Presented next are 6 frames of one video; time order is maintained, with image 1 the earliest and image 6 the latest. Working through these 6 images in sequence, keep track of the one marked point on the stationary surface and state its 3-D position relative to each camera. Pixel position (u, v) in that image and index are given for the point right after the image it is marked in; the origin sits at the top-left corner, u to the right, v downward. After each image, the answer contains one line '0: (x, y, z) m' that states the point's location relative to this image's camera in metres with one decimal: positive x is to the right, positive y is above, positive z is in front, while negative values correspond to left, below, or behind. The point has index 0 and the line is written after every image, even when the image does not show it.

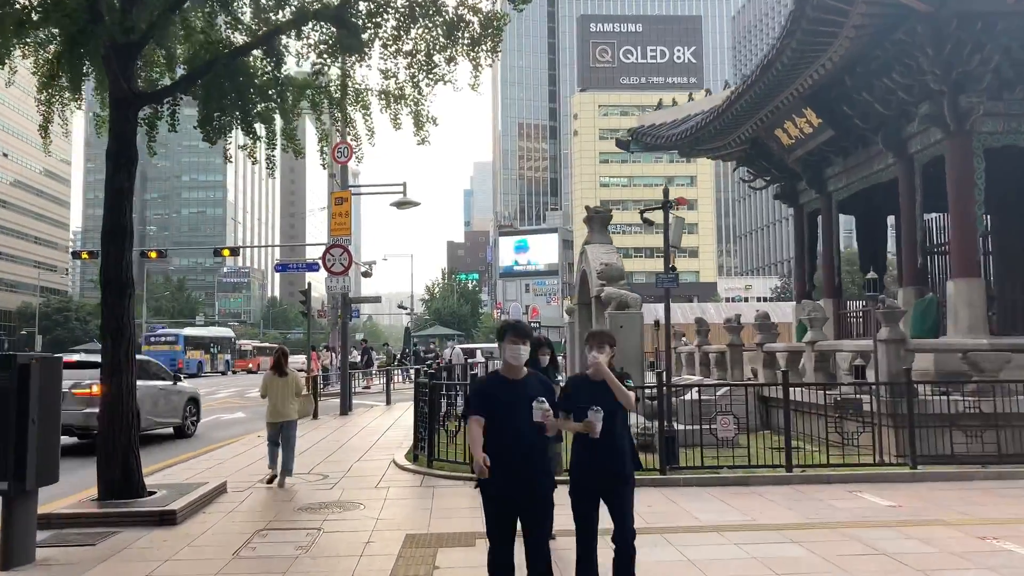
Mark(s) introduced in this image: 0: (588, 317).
0: (+1.6, -0.6, +16.2) m
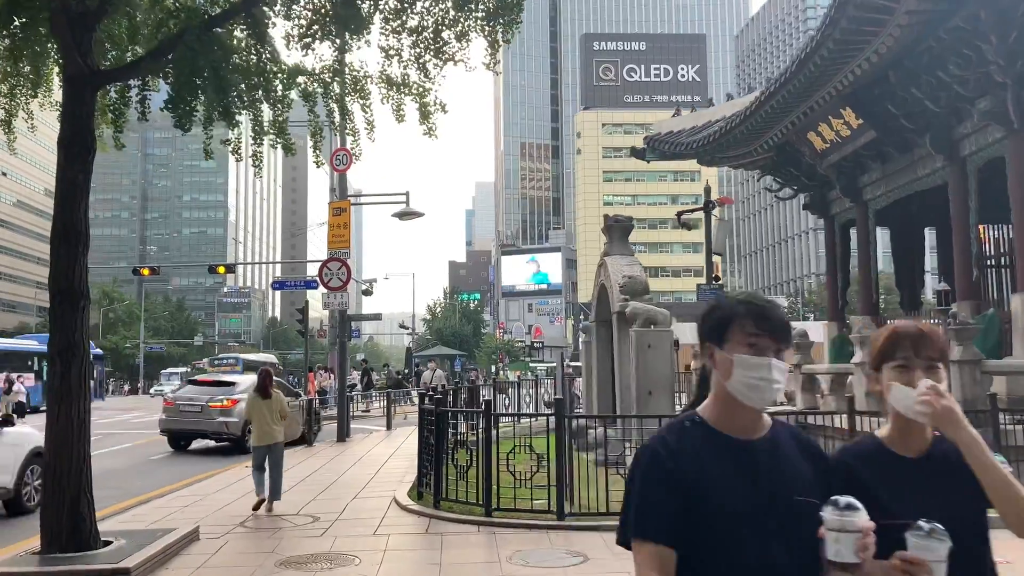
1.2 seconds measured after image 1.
0: (+1.8, -0.9, +14.9) m
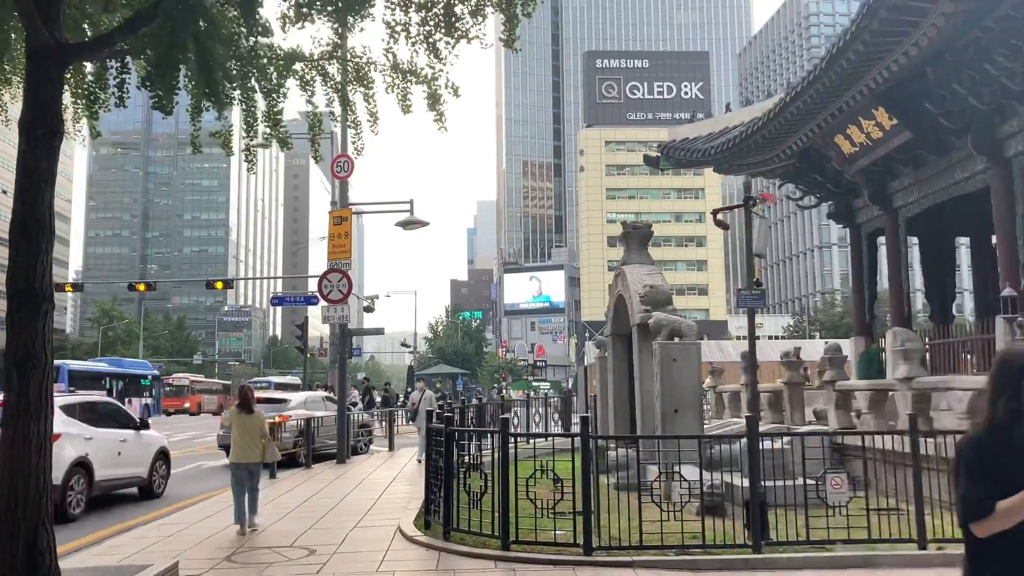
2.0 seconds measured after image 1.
0: (+2.0, -1.2, +14.1) m
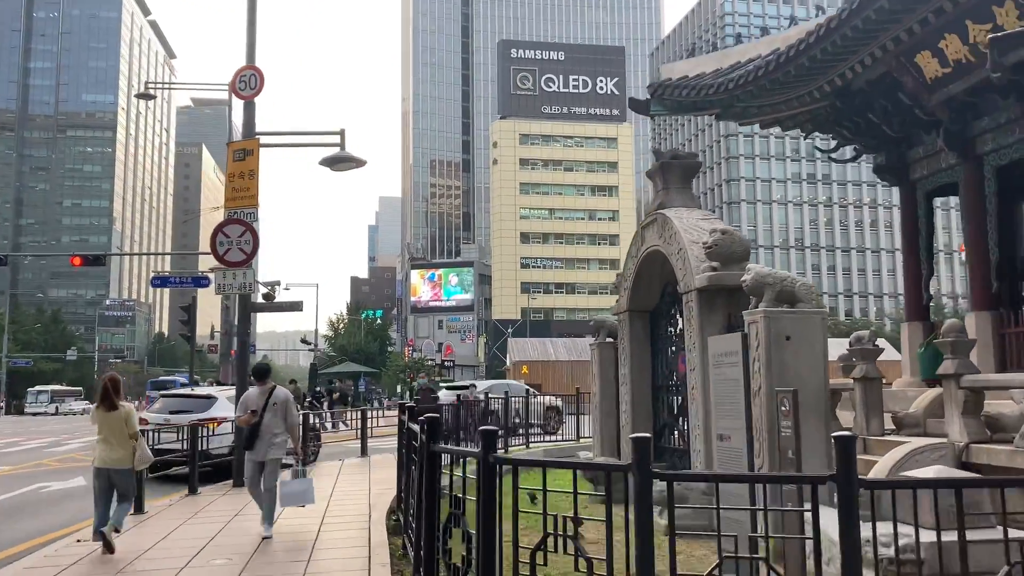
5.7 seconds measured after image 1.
0: (+1.7, -0.6, +10.2) m
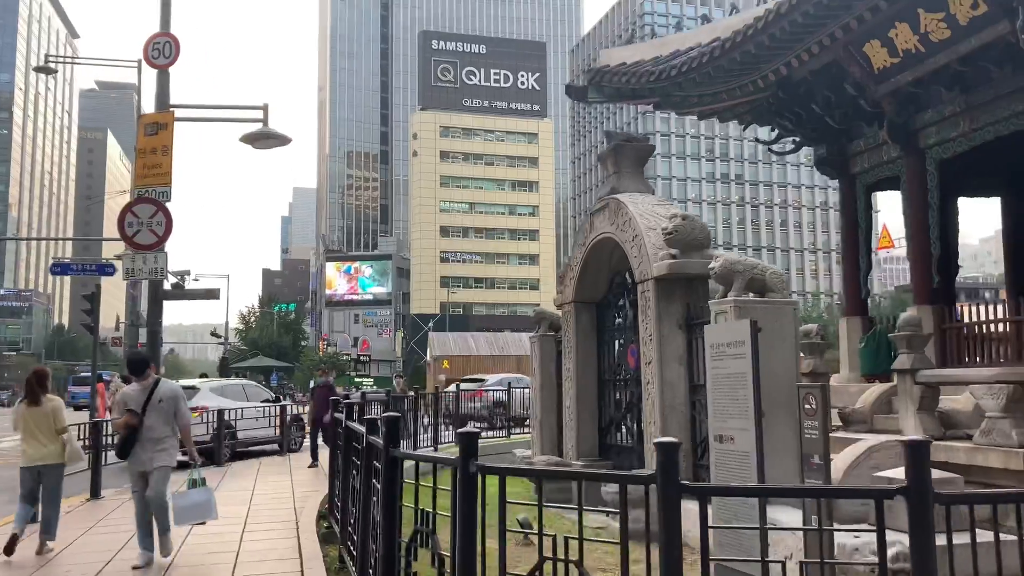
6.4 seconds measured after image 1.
0: (+1.0, -0.5, +9.7) m
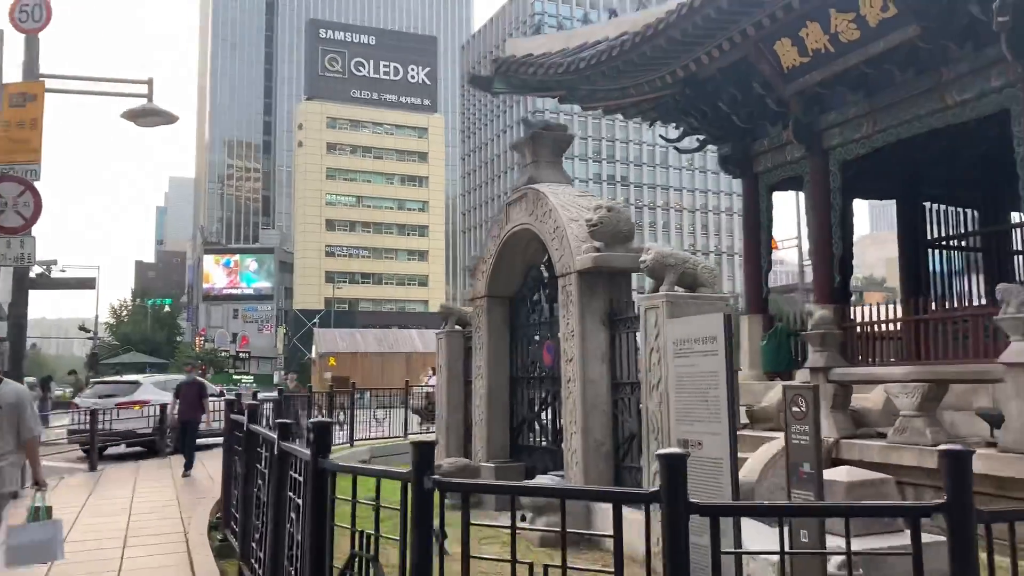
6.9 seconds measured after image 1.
0: (-0.1, -0.4, +9.3) m
